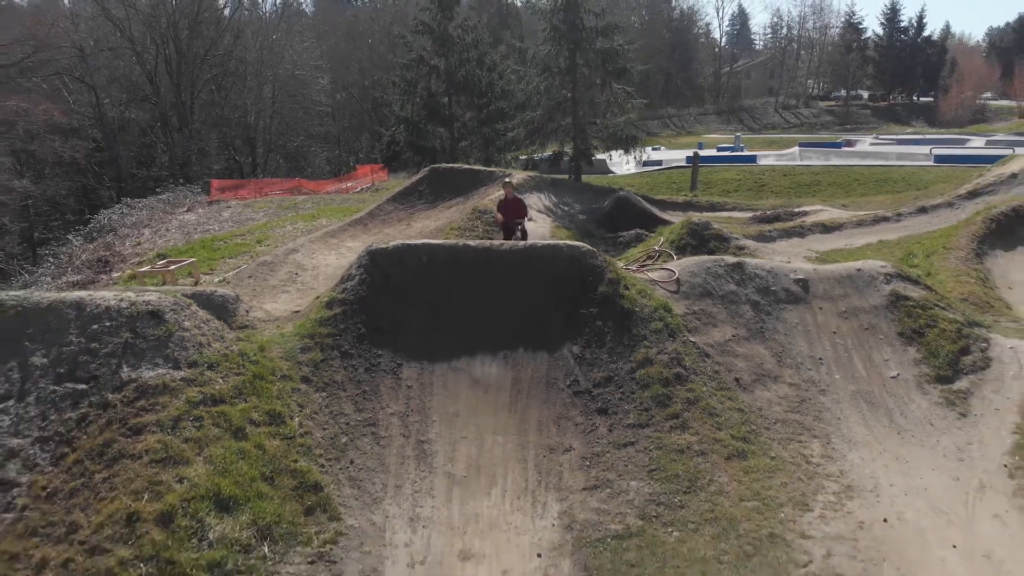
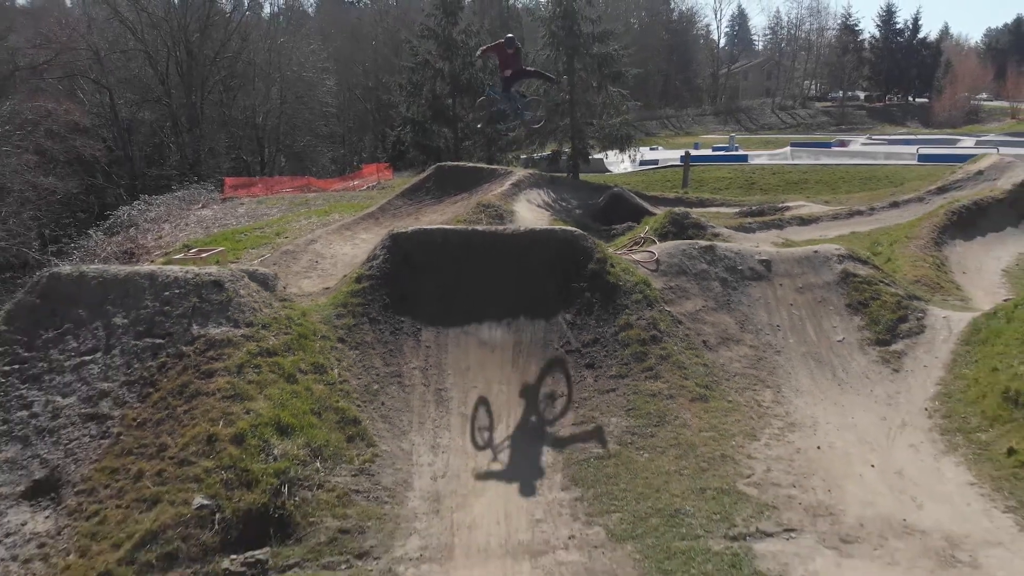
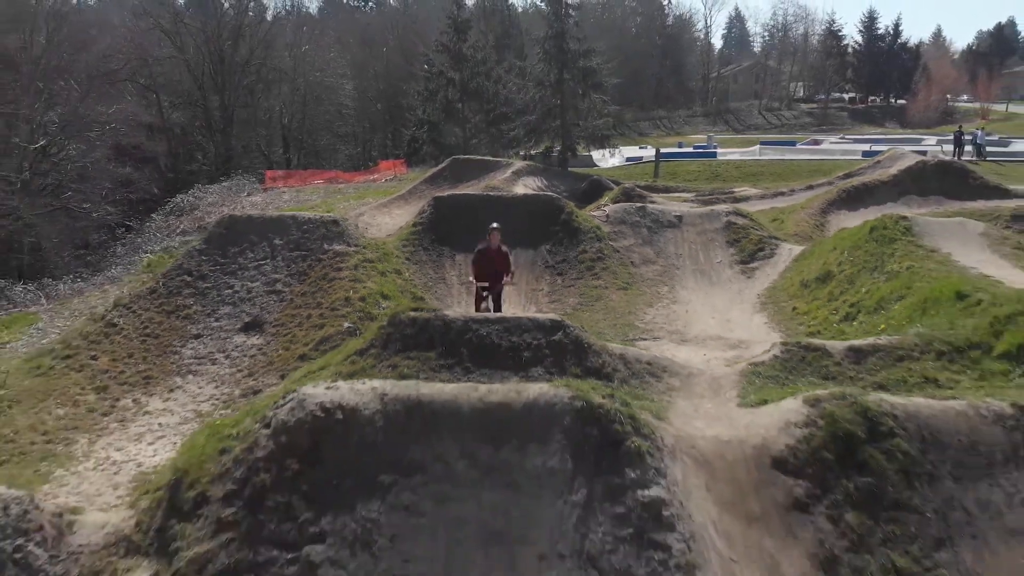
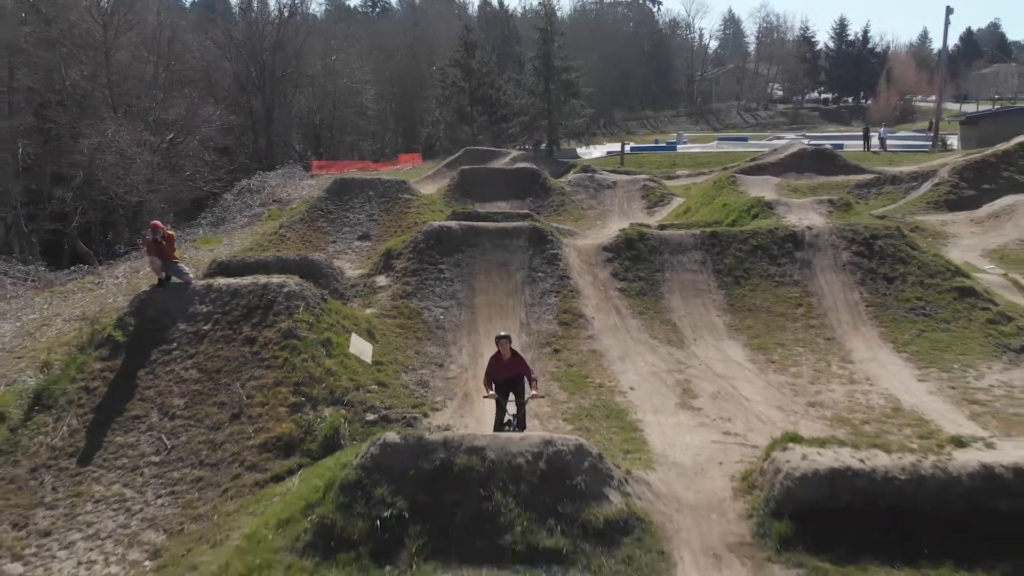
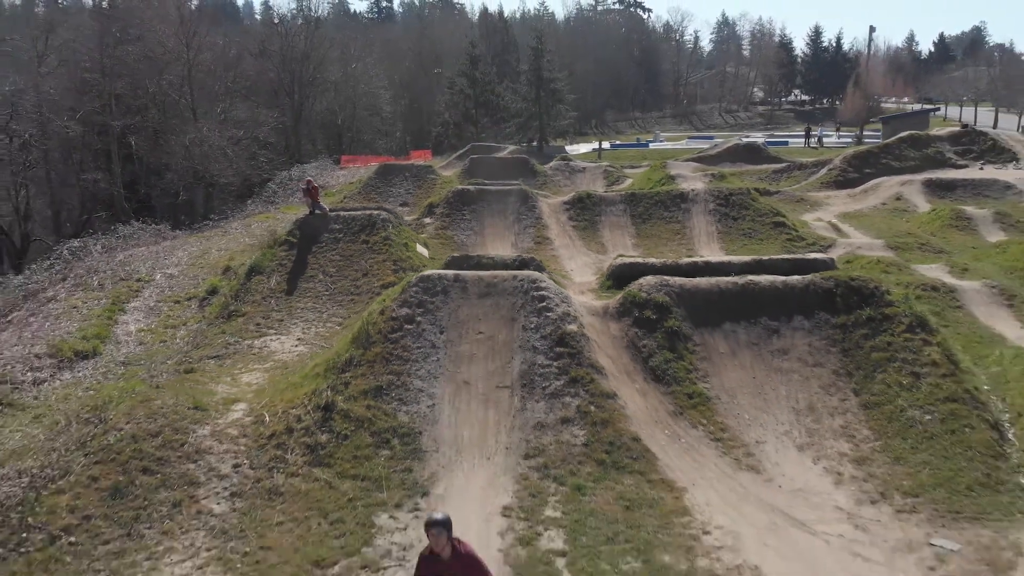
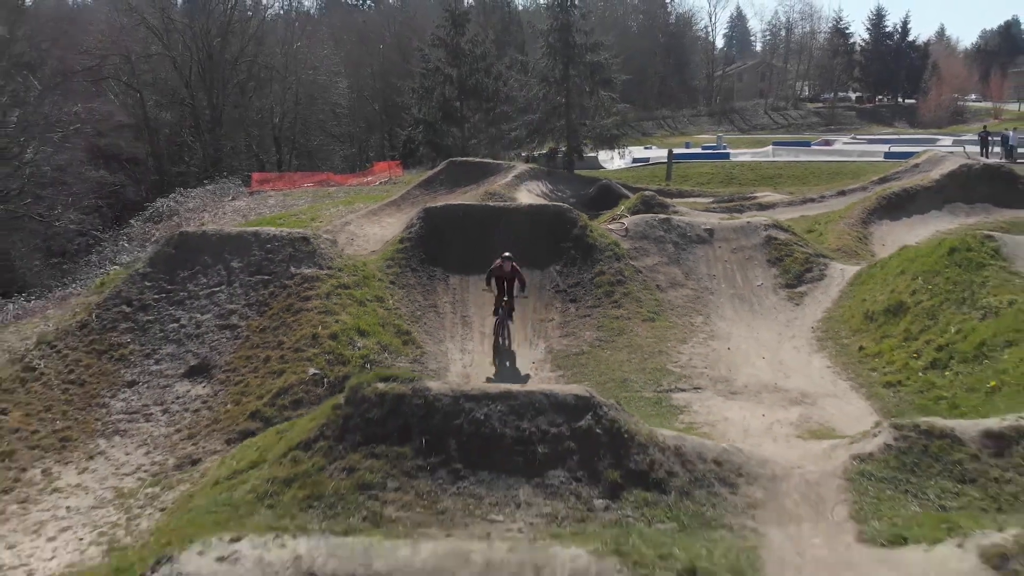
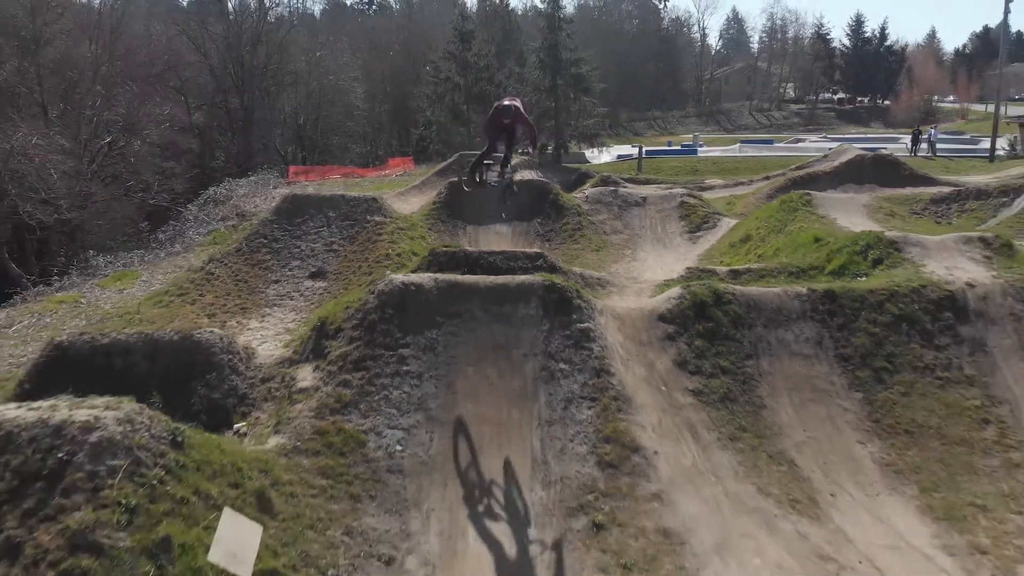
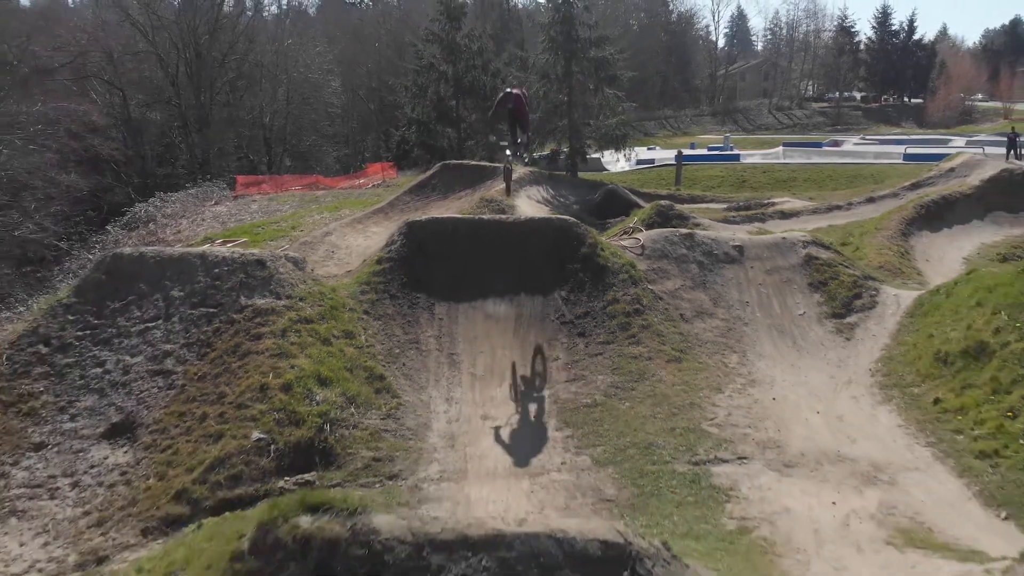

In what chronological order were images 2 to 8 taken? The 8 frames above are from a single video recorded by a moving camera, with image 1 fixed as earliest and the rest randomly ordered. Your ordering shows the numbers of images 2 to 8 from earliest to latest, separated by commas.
2, 8, 6, 3, 7, 4, 5
